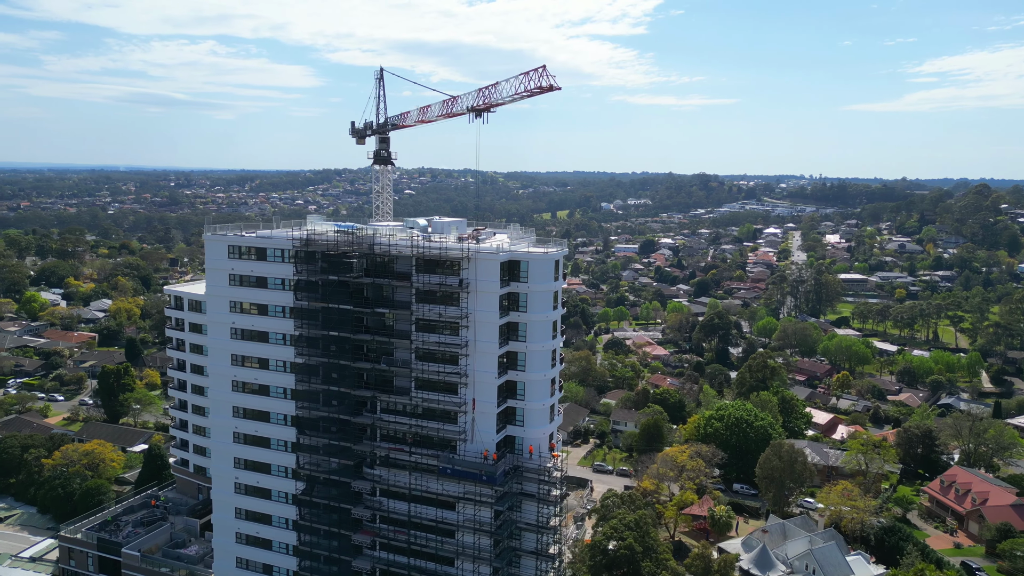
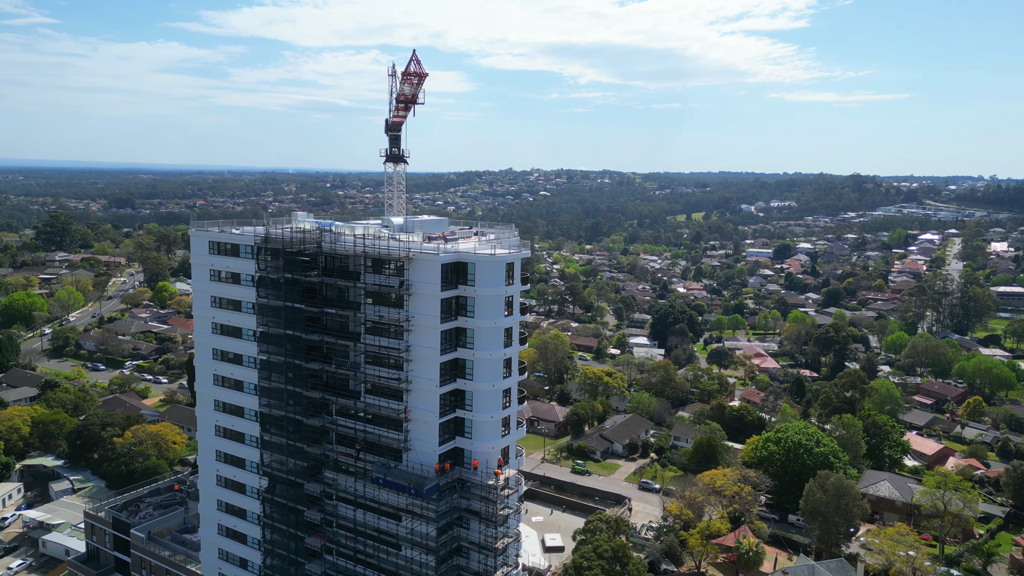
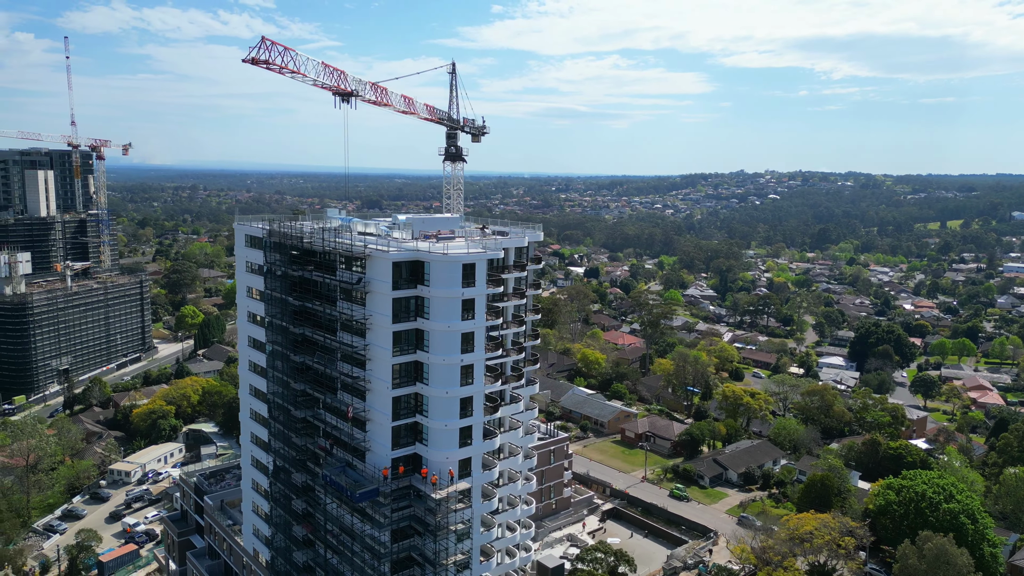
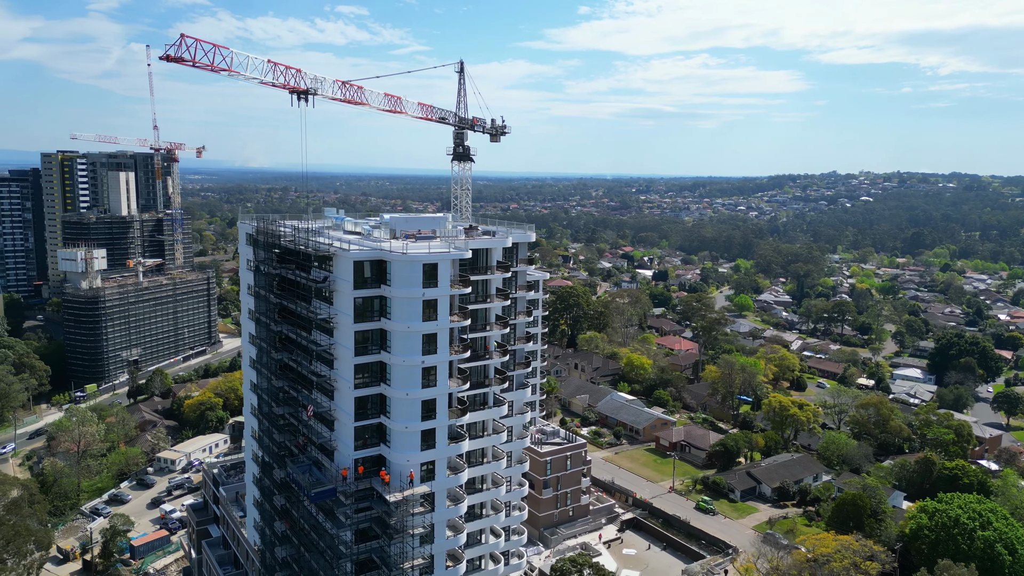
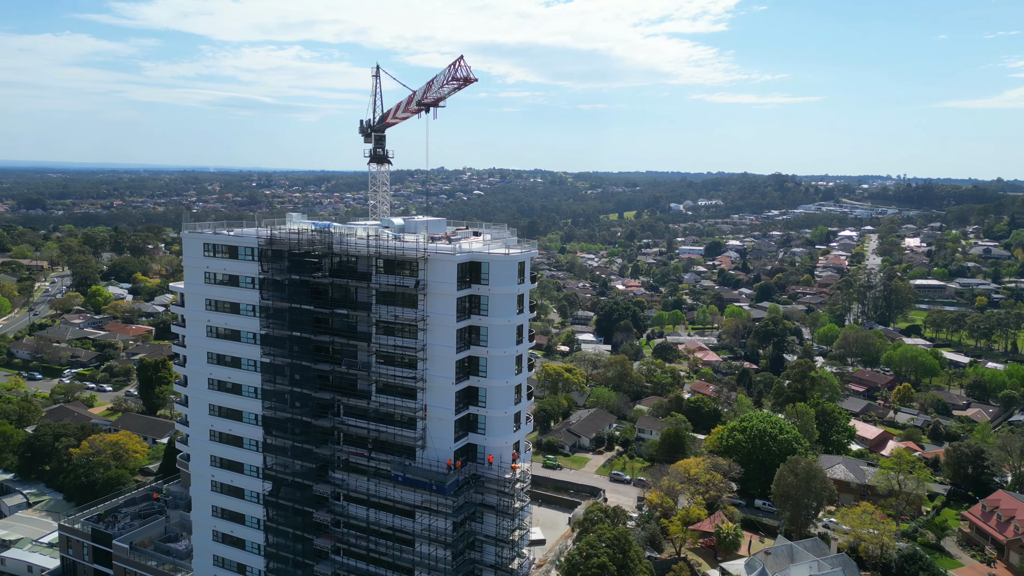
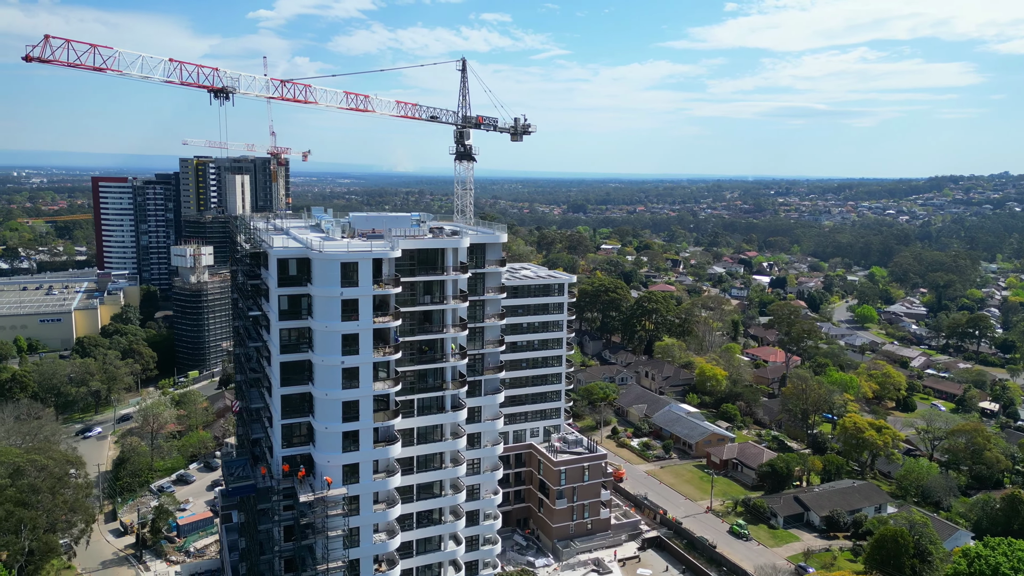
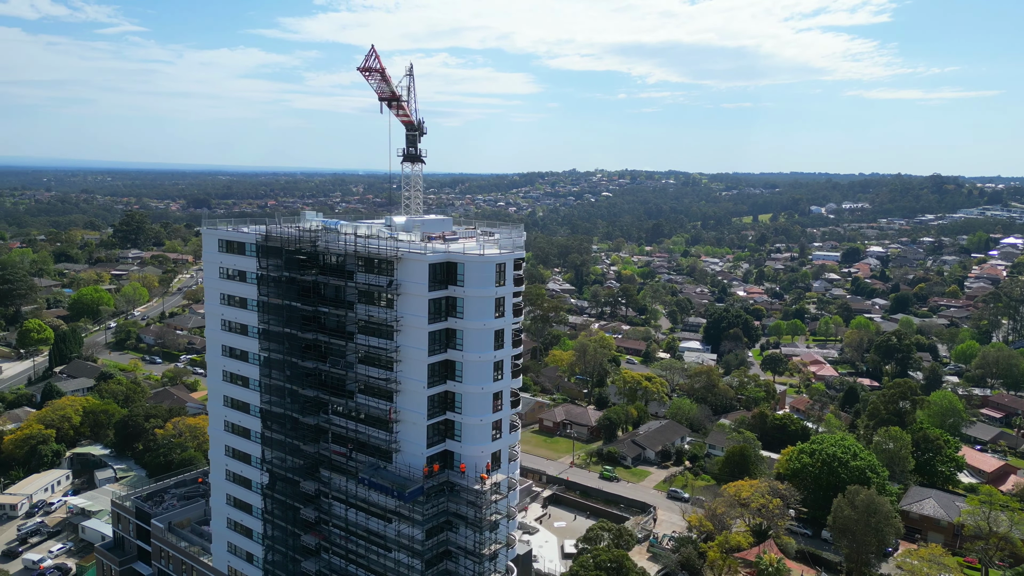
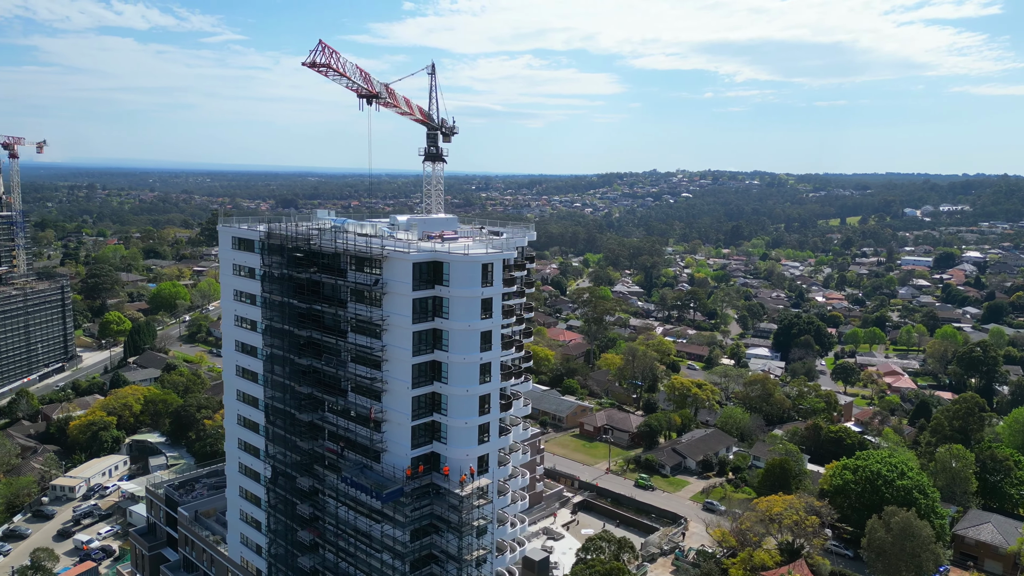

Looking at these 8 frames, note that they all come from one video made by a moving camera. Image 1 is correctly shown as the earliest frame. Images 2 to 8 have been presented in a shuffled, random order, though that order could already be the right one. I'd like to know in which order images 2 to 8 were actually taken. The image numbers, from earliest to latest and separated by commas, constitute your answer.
5, 2, 7, 8, 3, 4, 6
